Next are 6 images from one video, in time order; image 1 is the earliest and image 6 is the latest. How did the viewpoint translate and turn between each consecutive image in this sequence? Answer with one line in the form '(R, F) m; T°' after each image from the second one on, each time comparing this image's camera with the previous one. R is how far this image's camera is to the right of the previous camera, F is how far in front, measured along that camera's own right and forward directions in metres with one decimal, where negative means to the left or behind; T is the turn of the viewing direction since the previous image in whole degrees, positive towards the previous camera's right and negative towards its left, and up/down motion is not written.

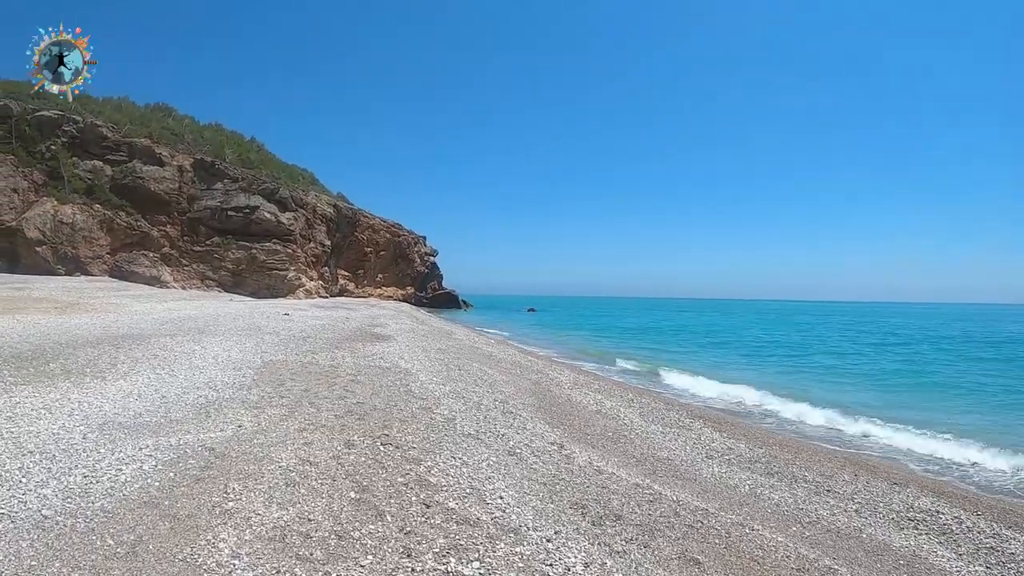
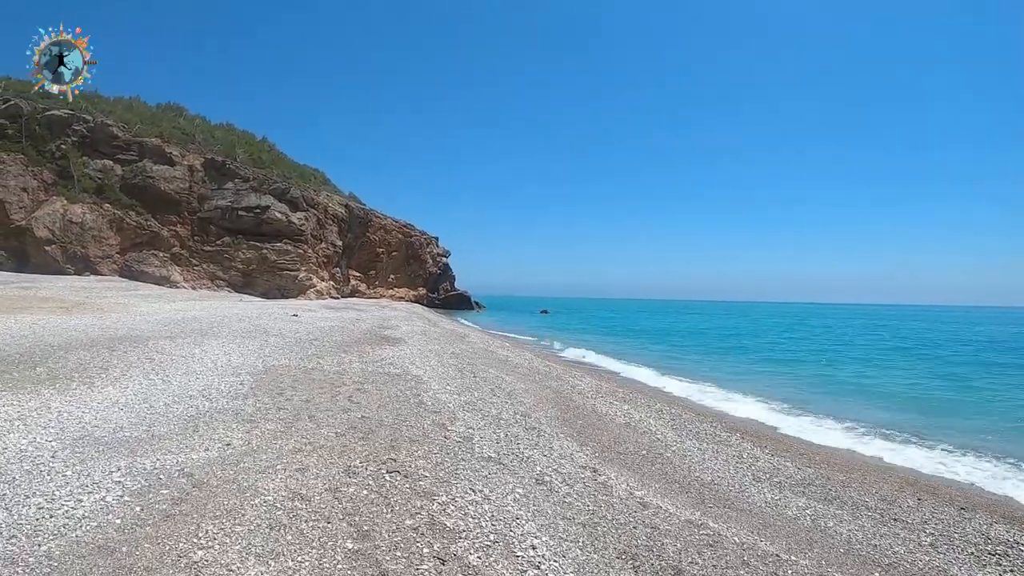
(-0.3, +1.1) m; -1°
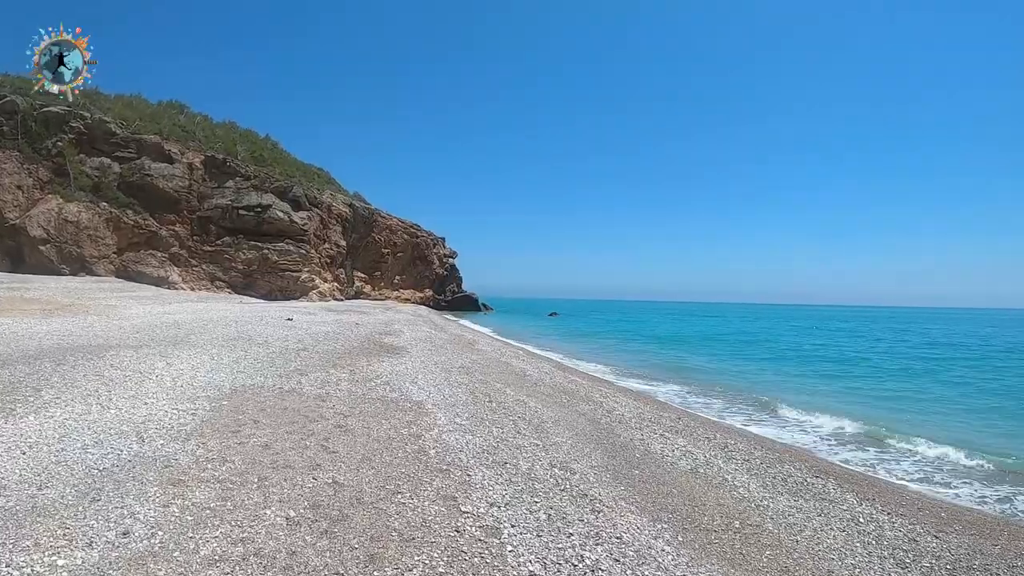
(-0.5, +2.8) m; 0°
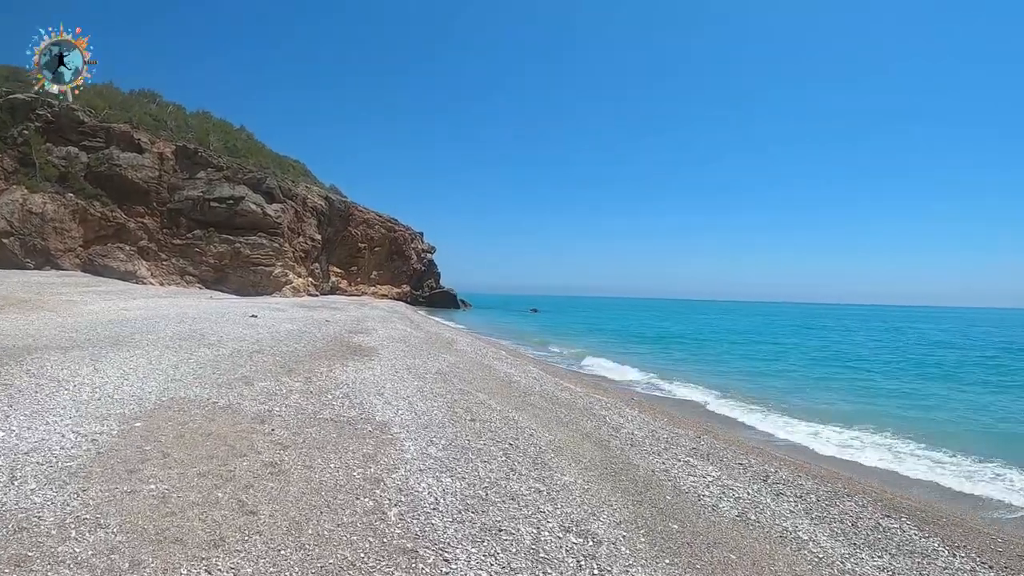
(-0.1, +2.1) m; +2°
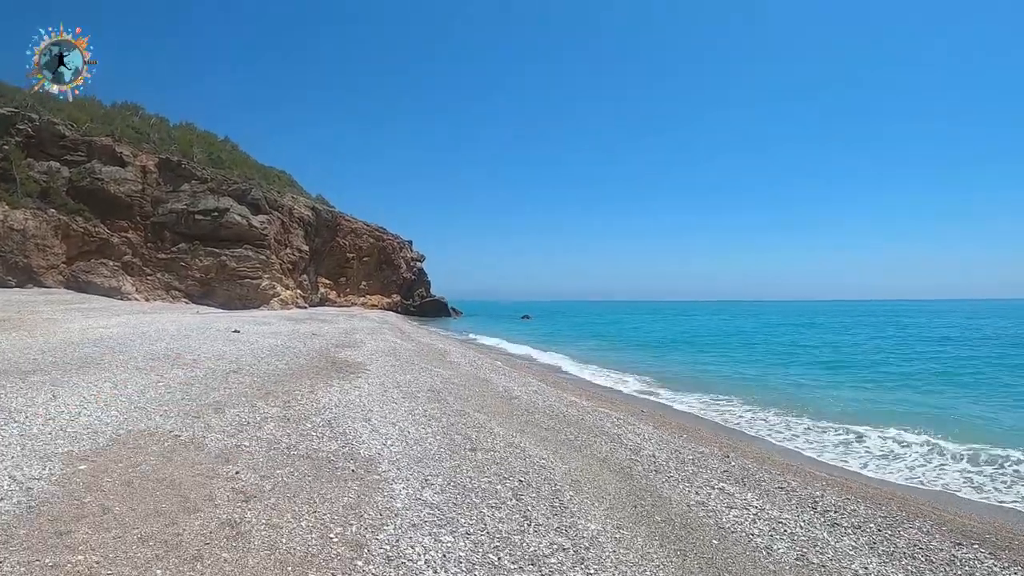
(-0.2, +1.1) m; +1°
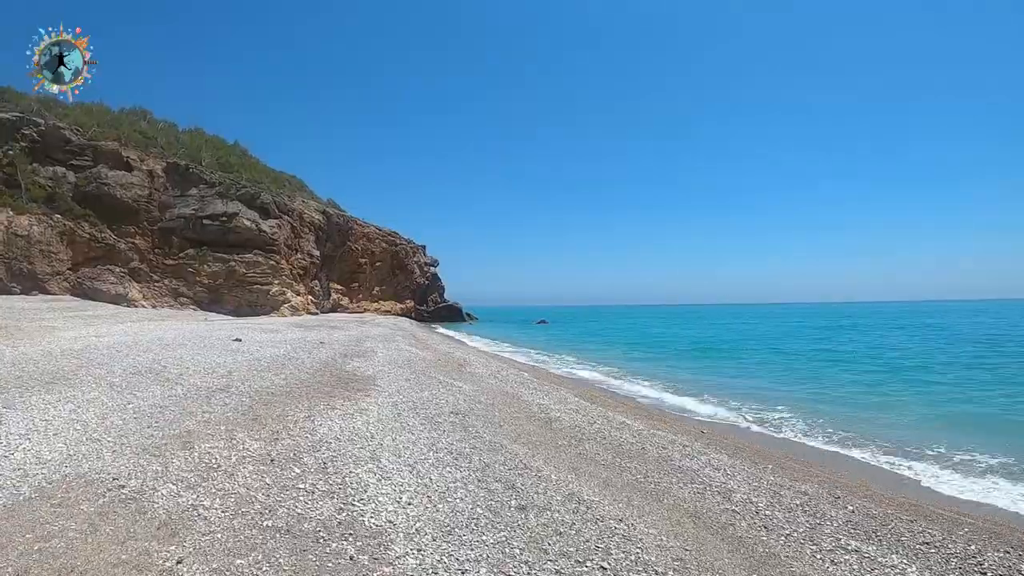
(-0.6, +2.1) m; -1°
